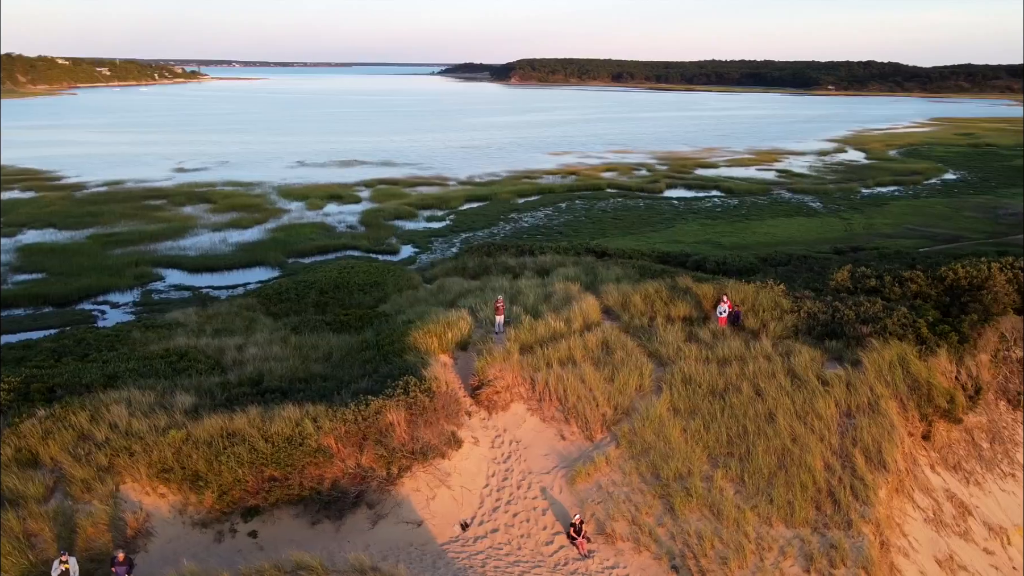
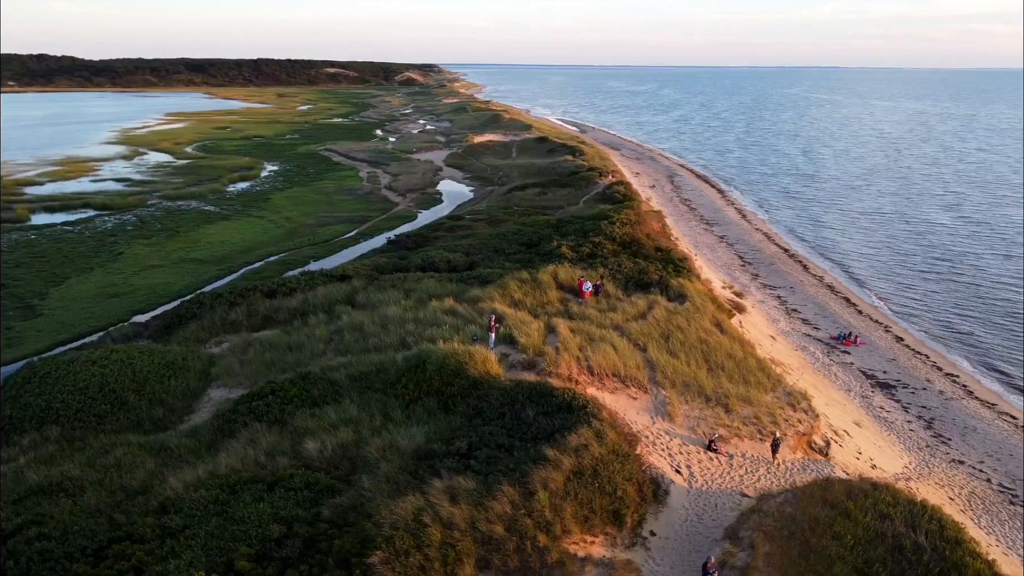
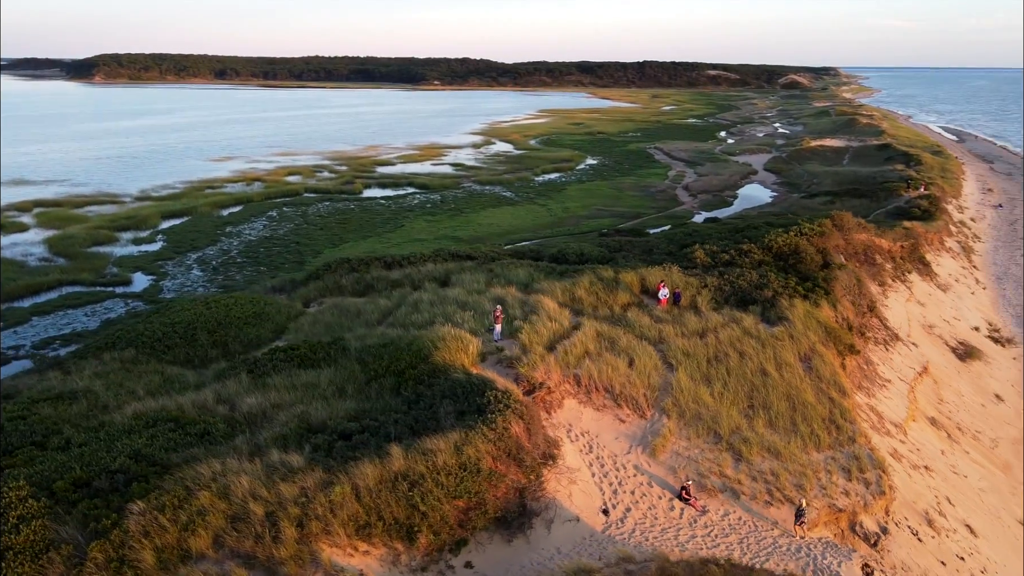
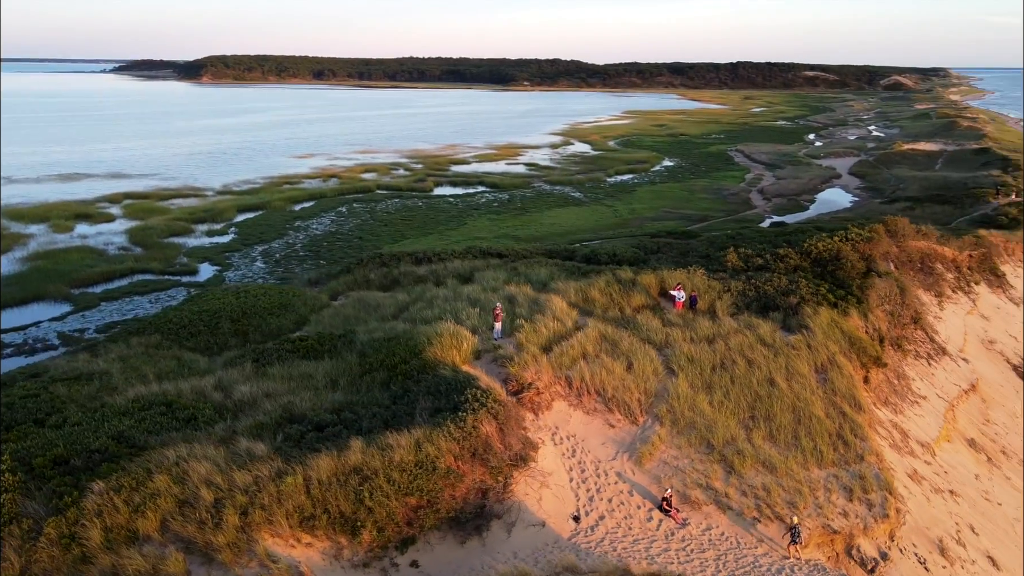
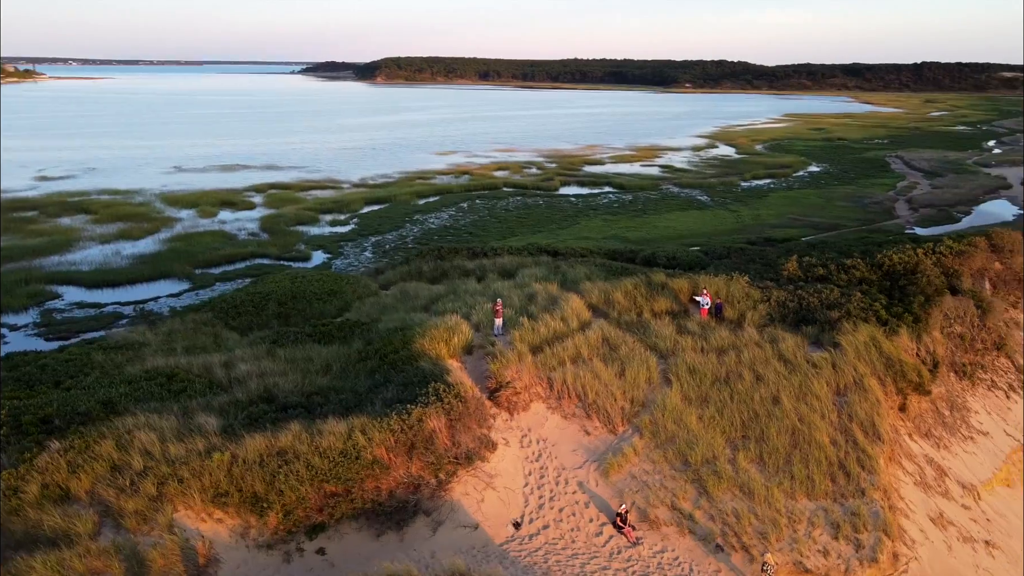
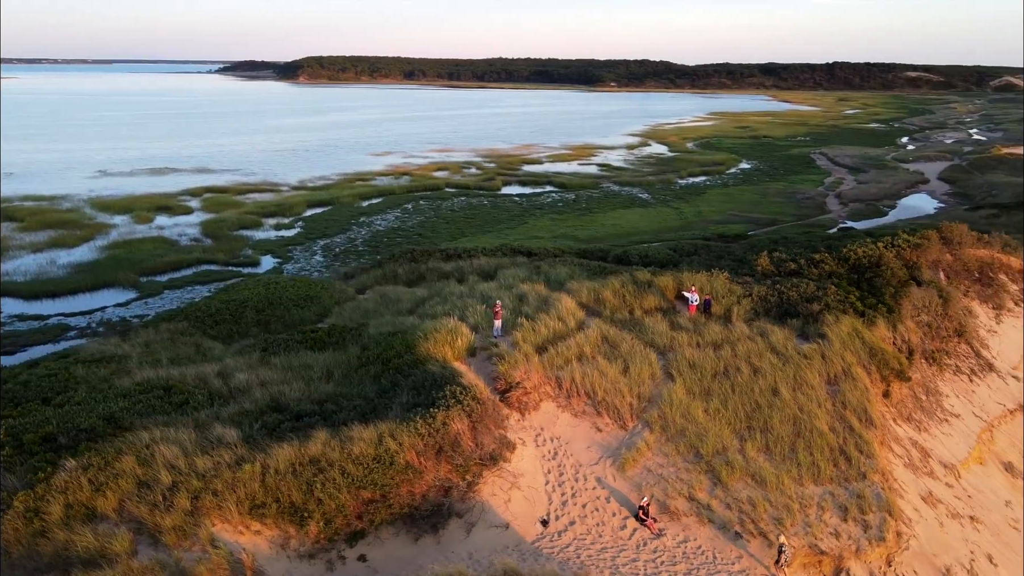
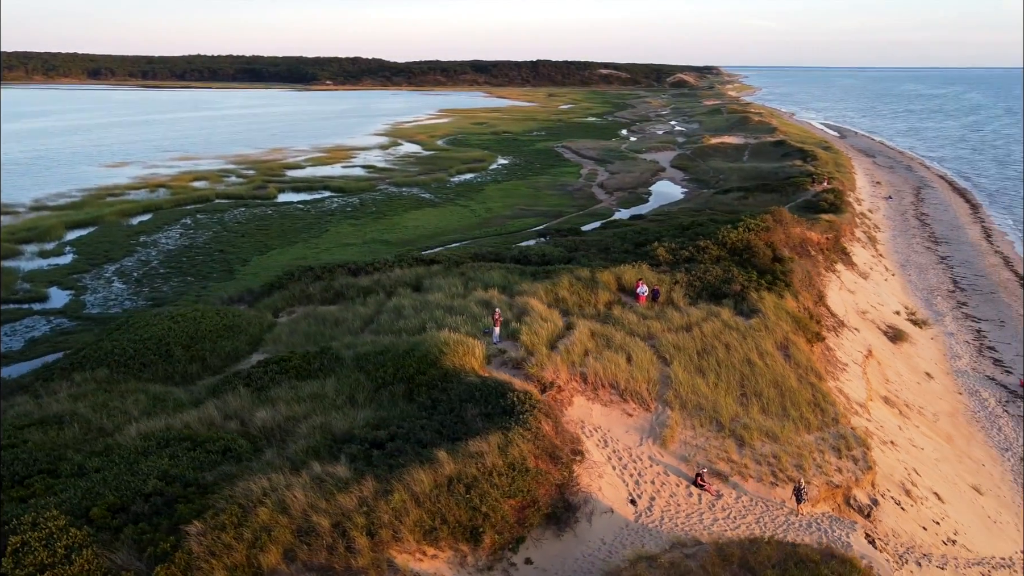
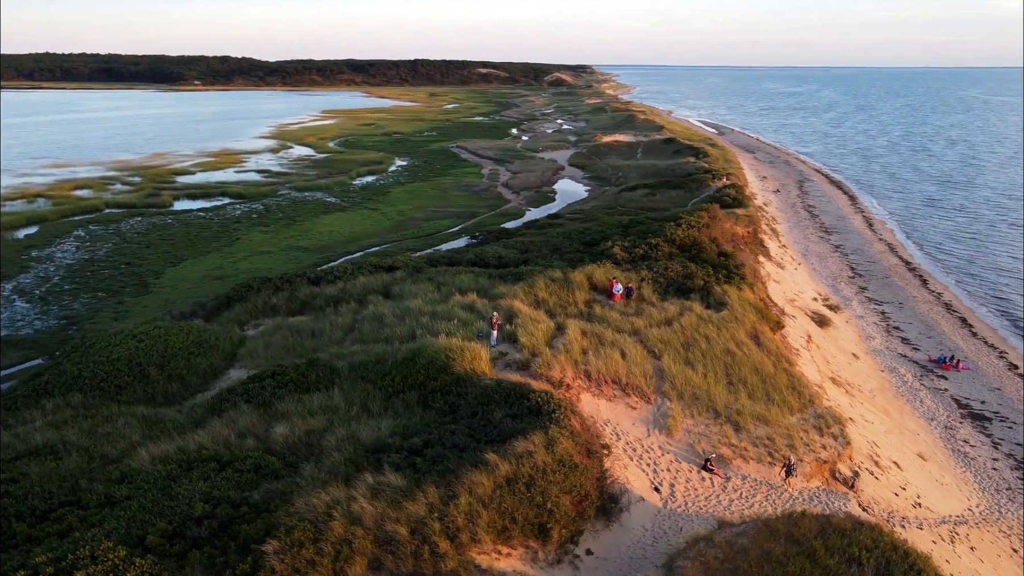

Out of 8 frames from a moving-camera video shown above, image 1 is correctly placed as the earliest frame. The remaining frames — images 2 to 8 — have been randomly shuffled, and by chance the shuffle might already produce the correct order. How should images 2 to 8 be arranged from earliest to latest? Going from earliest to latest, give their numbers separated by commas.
5, 6, 4, 3, 7, 8, 2
